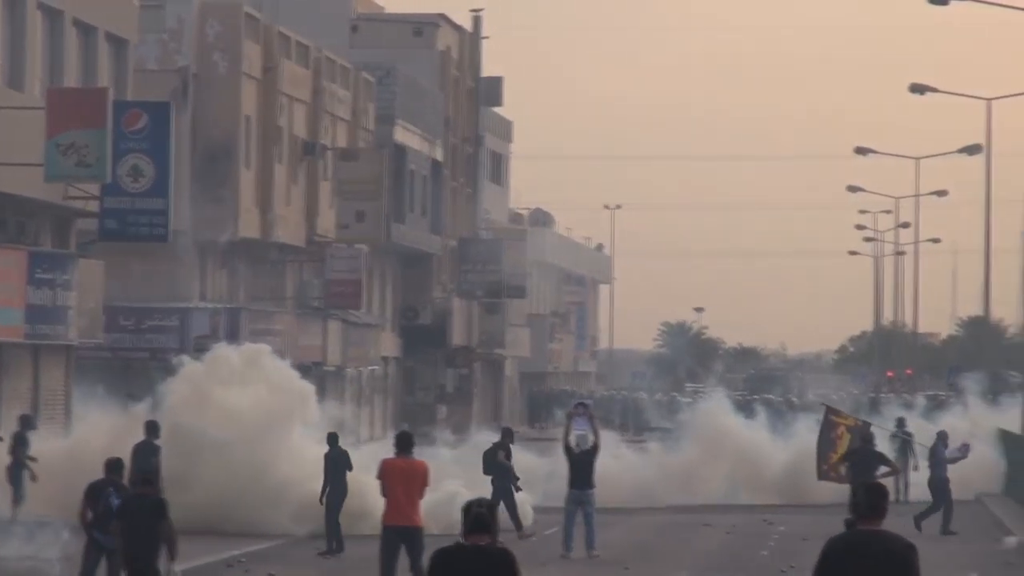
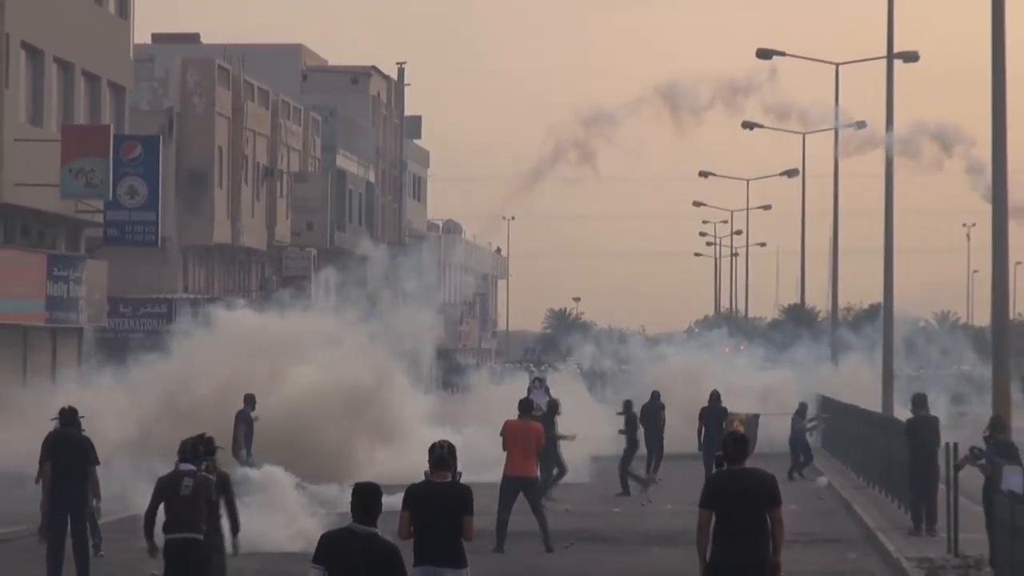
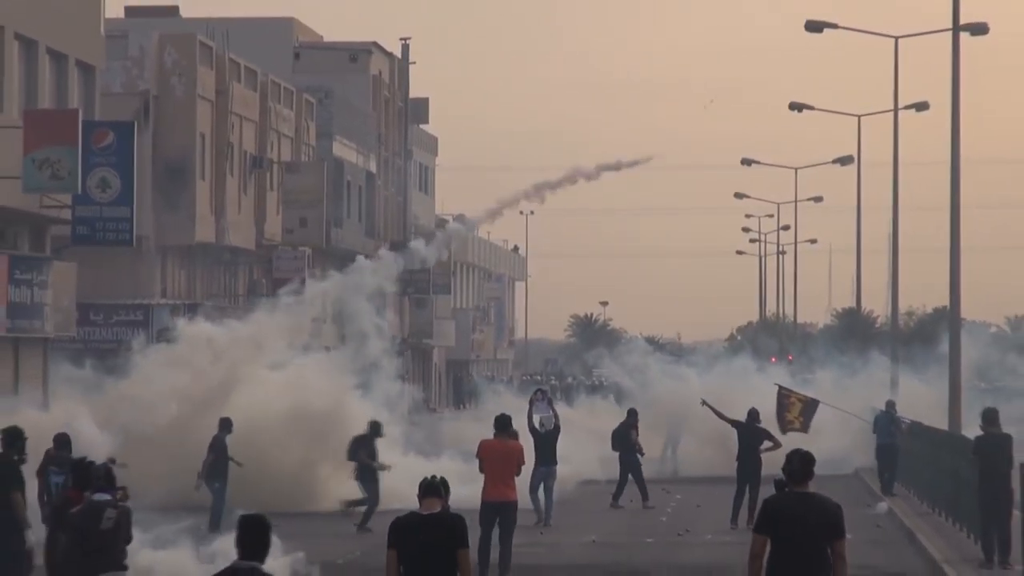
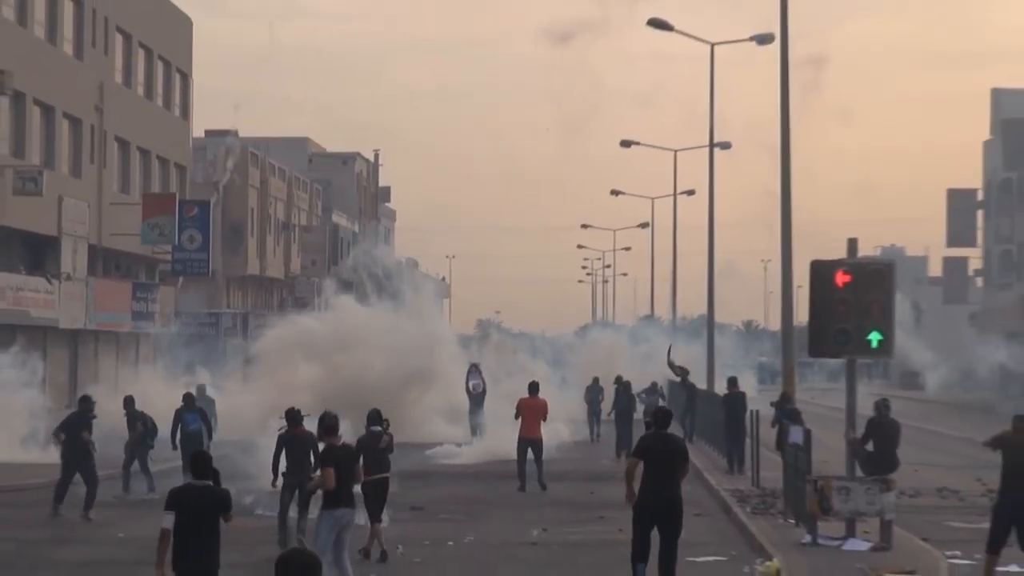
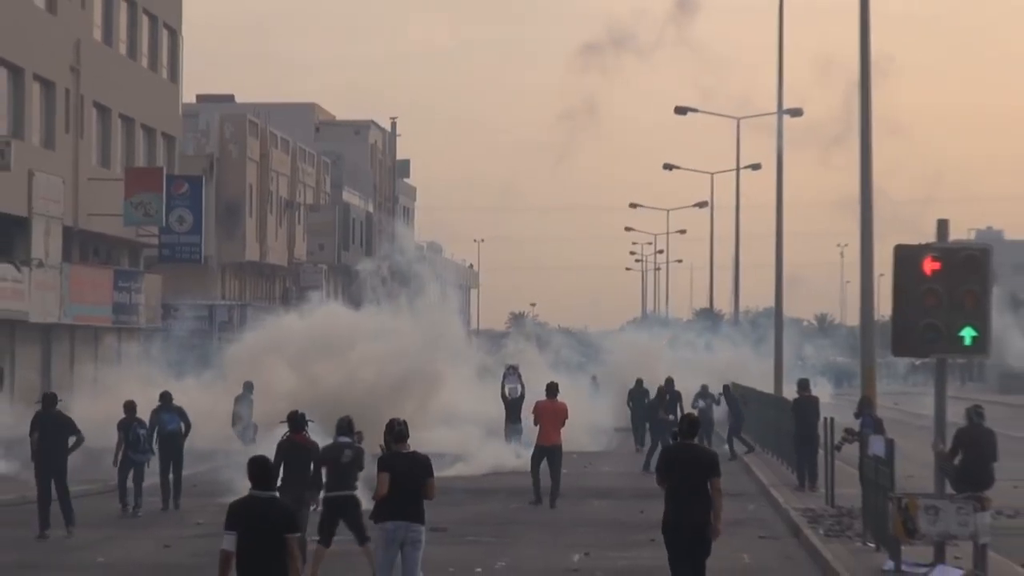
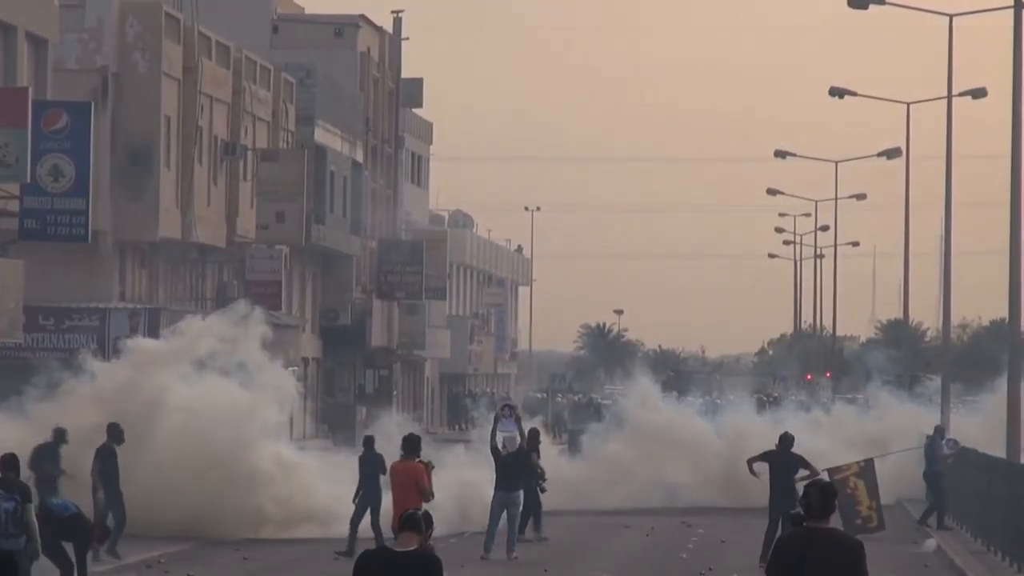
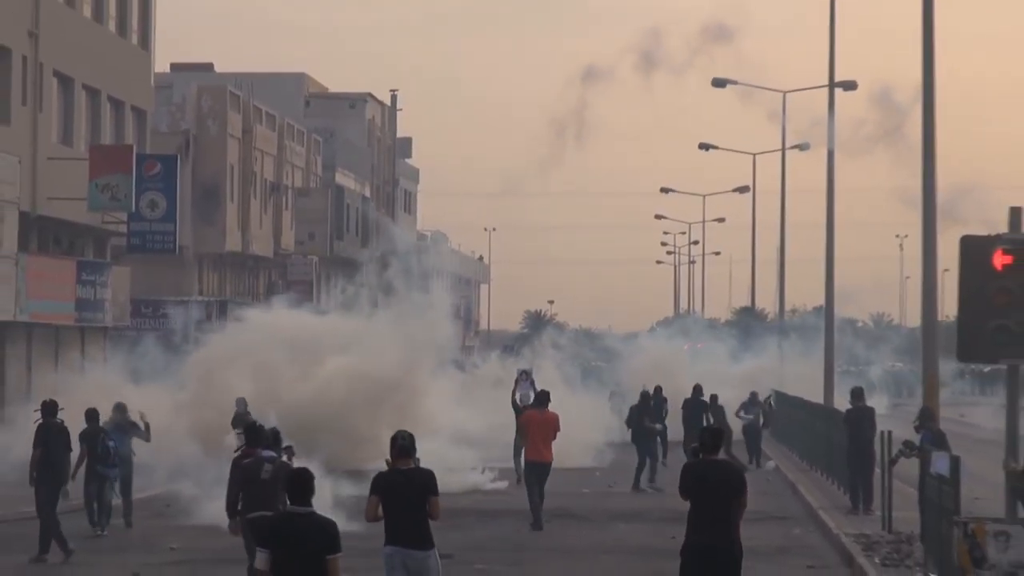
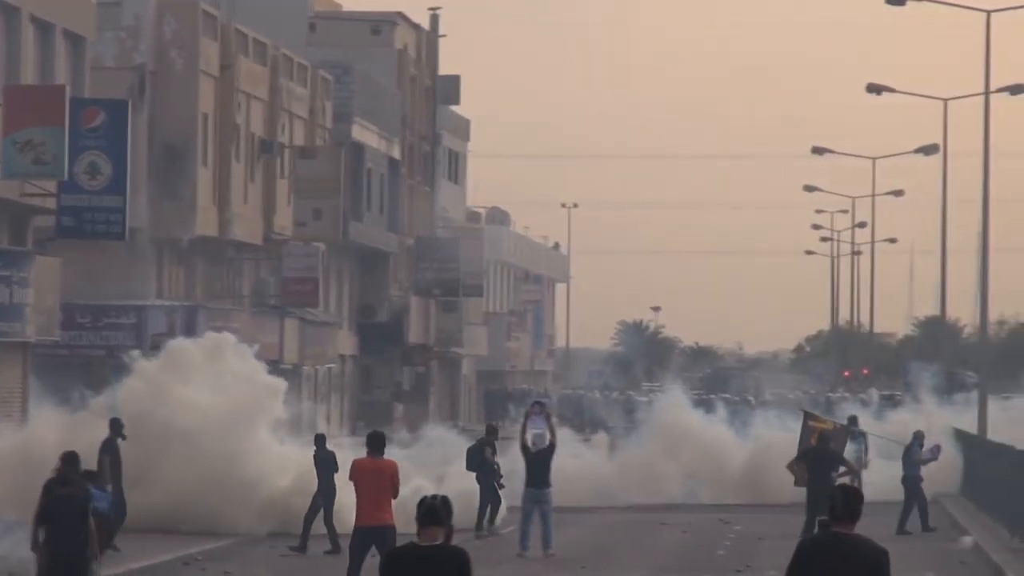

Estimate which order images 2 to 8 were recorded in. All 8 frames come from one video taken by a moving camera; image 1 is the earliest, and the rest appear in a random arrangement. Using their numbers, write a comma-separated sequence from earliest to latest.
8, 6, 3, 2, 7, 5, 4
